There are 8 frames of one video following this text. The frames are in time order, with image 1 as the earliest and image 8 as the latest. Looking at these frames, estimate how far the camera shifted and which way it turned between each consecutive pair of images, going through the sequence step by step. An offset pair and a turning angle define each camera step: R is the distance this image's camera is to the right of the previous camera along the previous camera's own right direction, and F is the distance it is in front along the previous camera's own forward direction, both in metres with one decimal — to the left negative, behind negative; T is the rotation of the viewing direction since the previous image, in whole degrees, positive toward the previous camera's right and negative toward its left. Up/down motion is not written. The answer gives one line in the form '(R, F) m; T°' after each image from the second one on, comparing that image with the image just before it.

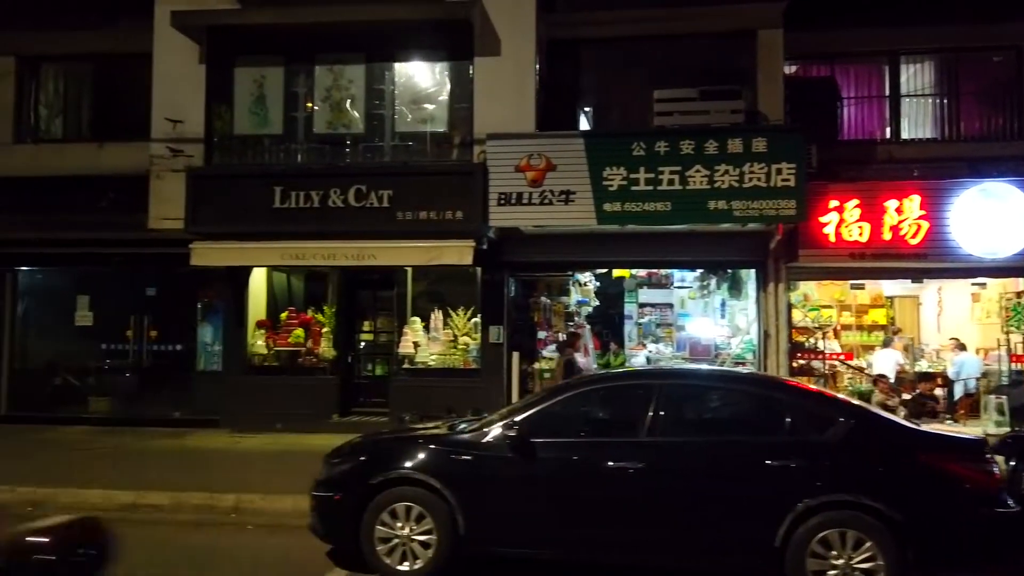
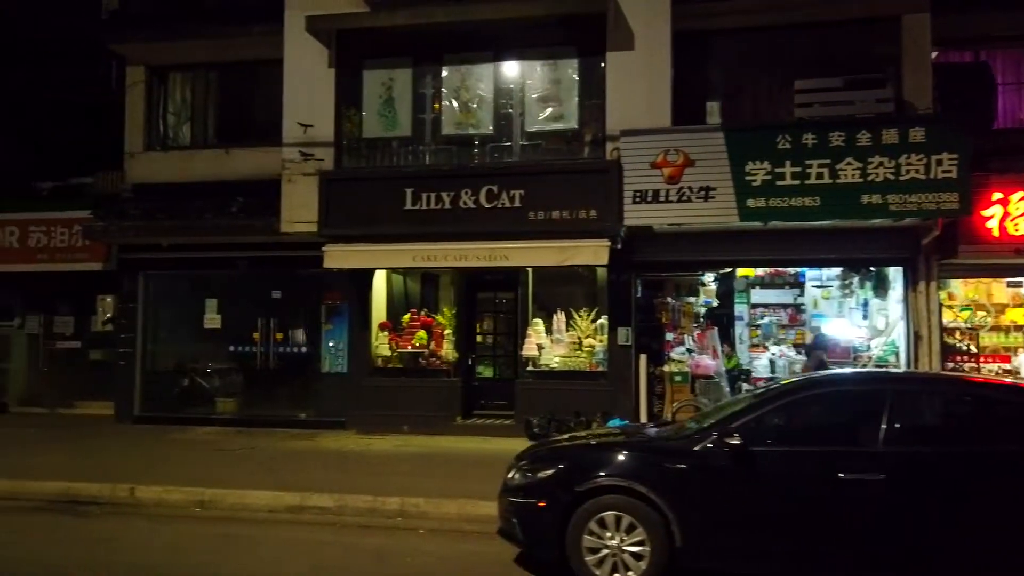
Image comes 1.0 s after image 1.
(-1.2, +0.2) m; -4°
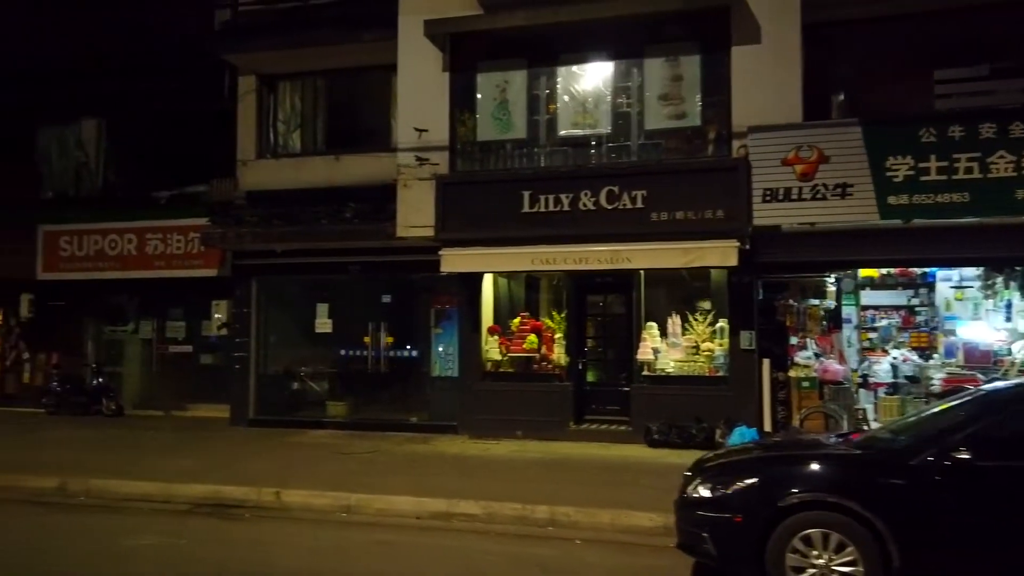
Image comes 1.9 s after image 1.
(-1.0, +0.2) m; -4°
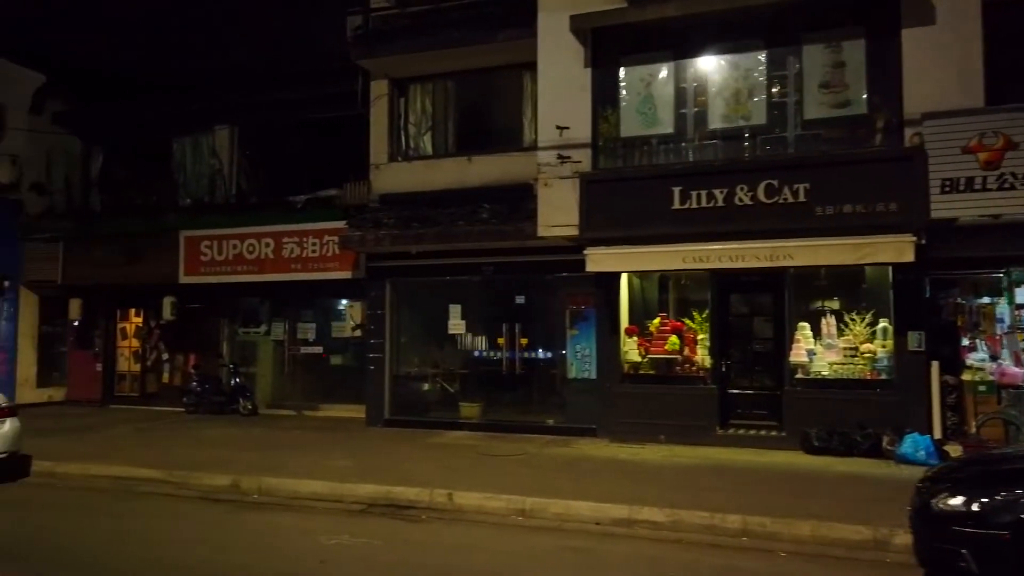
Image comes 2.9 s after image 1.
(-1.2, +0.2) m; -6°
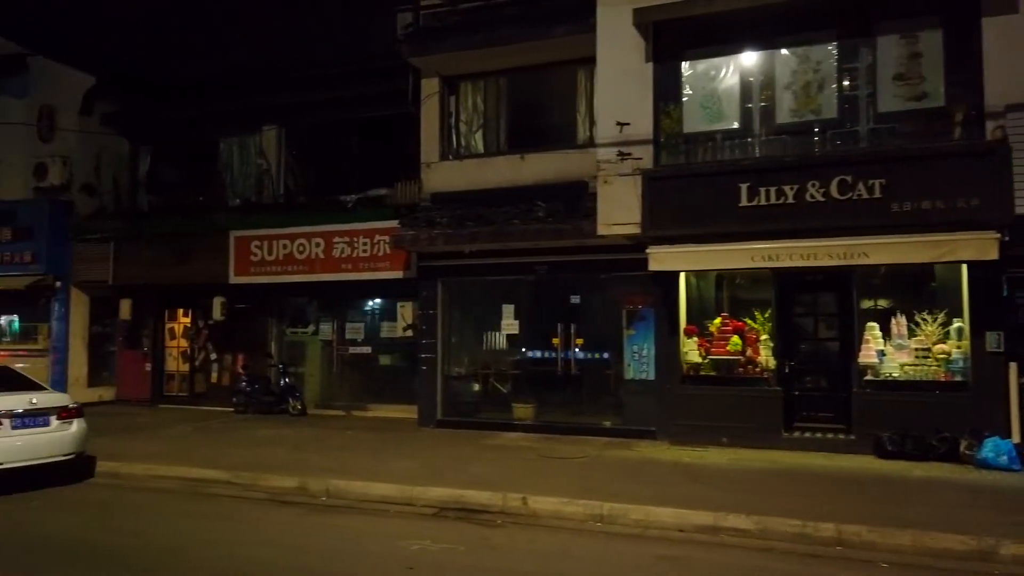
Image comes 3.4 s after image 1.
(-0.6, +0.2) m; -2°
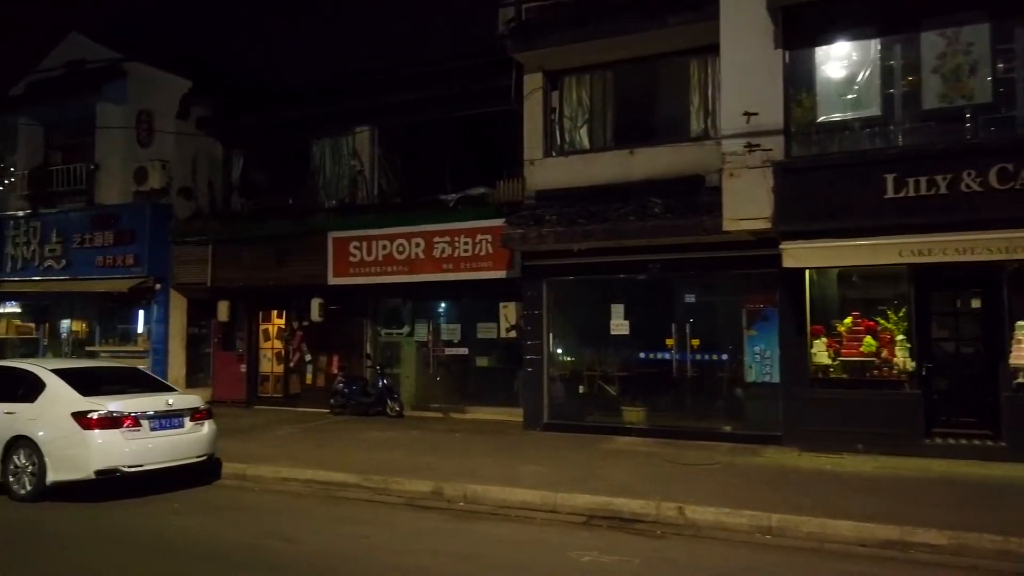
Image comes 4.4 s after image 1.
(-1.2, +0.3) m; -4°
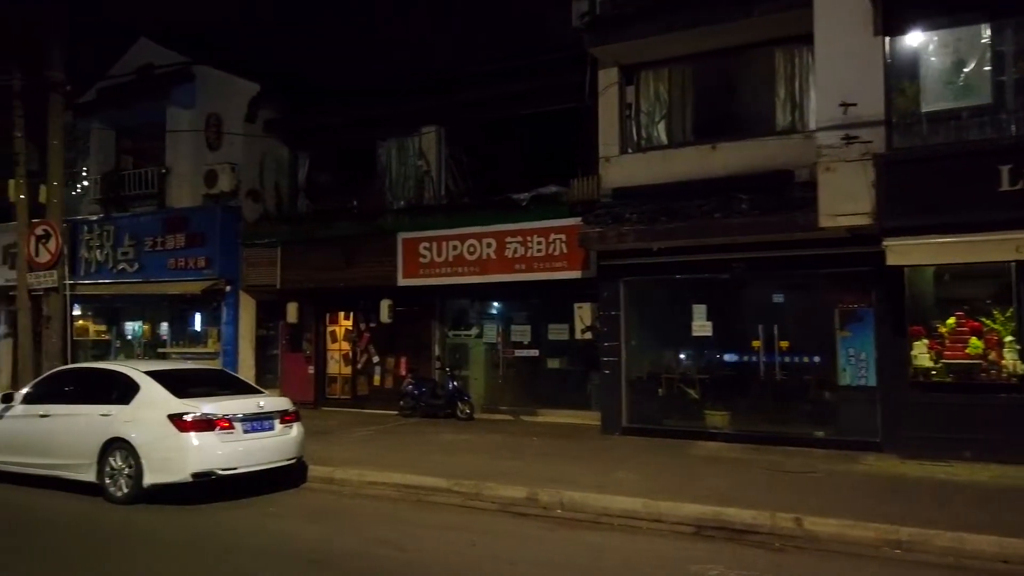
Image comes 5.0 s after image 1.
(-0.7, +0.3) m; -3°
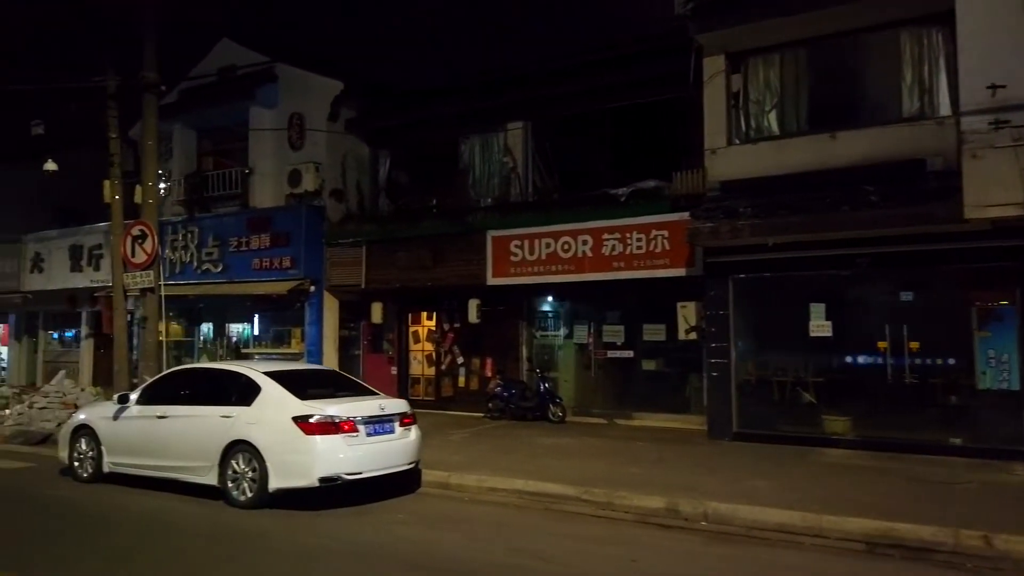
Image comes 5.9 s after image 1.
(-1.1, +0.4) m; -3°
